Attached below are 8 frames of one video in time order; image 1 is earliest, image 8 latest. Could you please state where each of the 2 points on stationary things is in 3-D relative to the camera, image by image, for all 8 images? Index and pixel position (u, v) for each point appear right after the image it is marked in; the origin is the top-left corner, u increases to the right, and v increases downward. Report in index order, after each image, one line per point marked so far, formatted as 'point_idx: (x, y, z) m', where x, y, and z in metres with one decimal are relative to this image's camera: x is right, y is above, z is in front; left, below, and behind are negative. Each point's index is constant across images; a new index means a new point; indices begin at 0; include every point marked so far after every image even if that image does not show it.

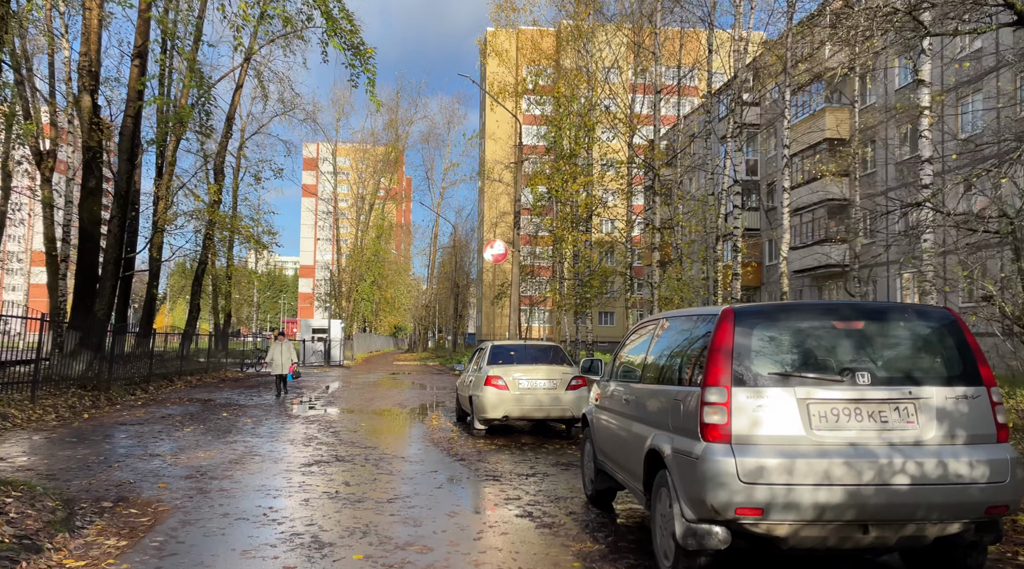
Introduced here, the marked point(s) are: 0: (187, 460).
0: (-3.1, -1.7, +7.4) m
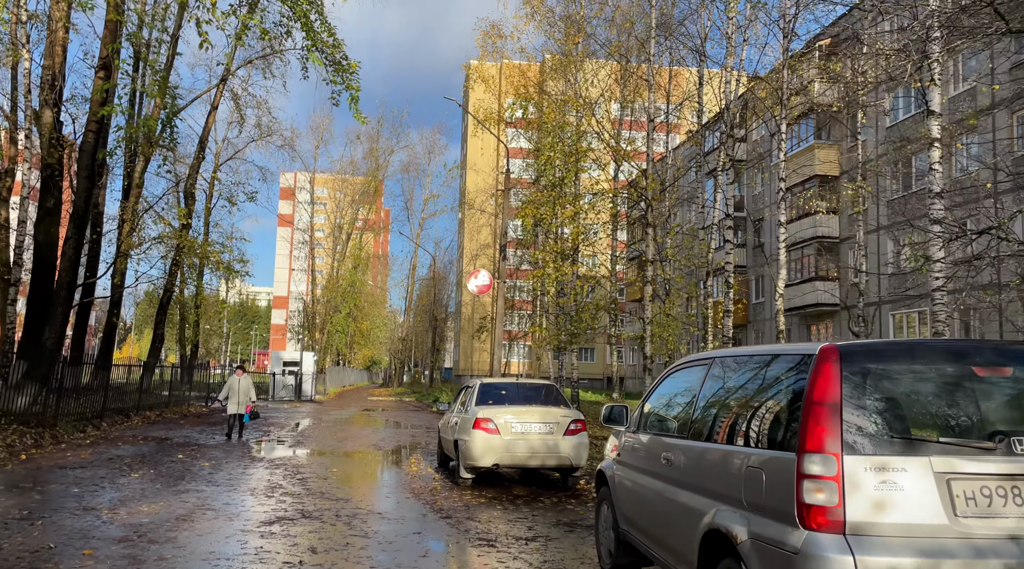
0: (-3.2, -1.9, +6.3) m
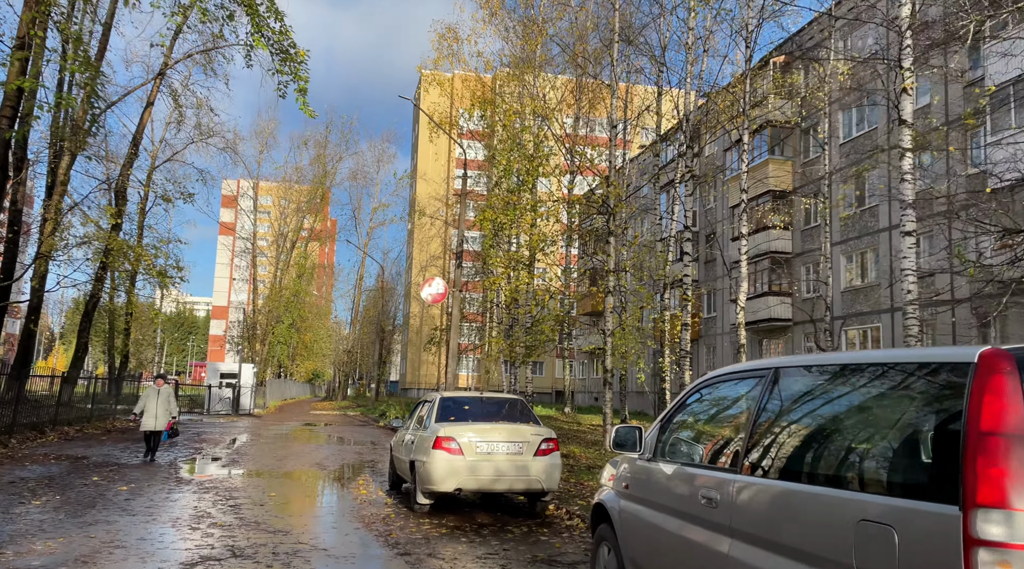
0: (-3.4, -1.9, +5.2) m
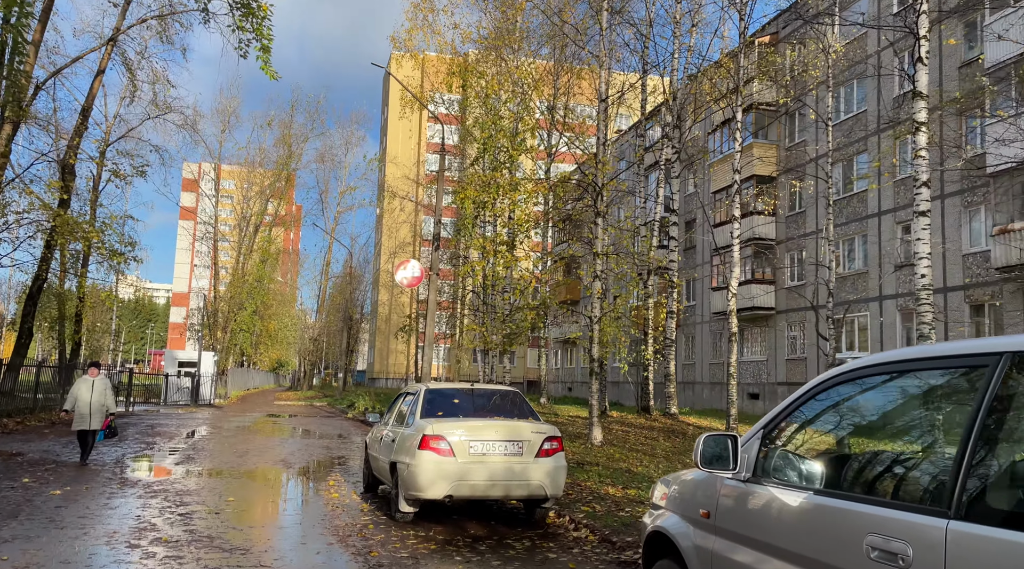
0: (-3.3, -1.6, +4.1) m
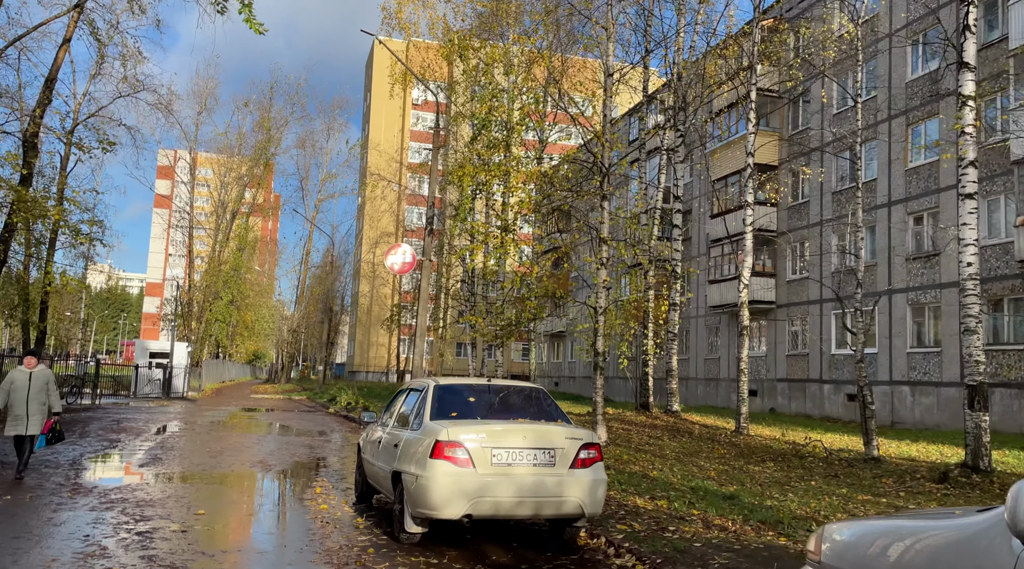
0: (-3.1, -1.5, +3.0) m
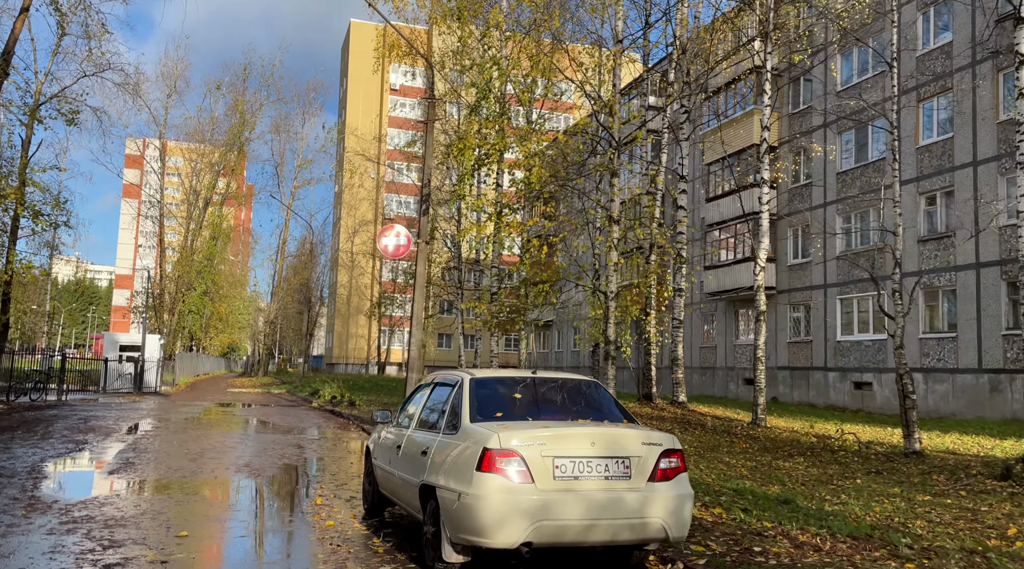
0: (-2.6, -1.3, +1.9) m
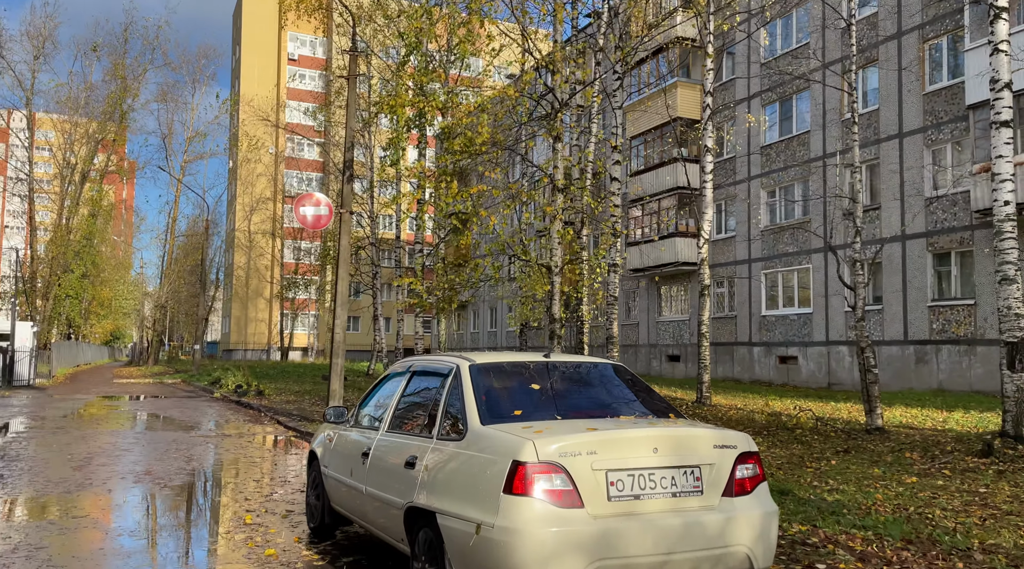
0: (-2.2, -1.2, +0.5) m
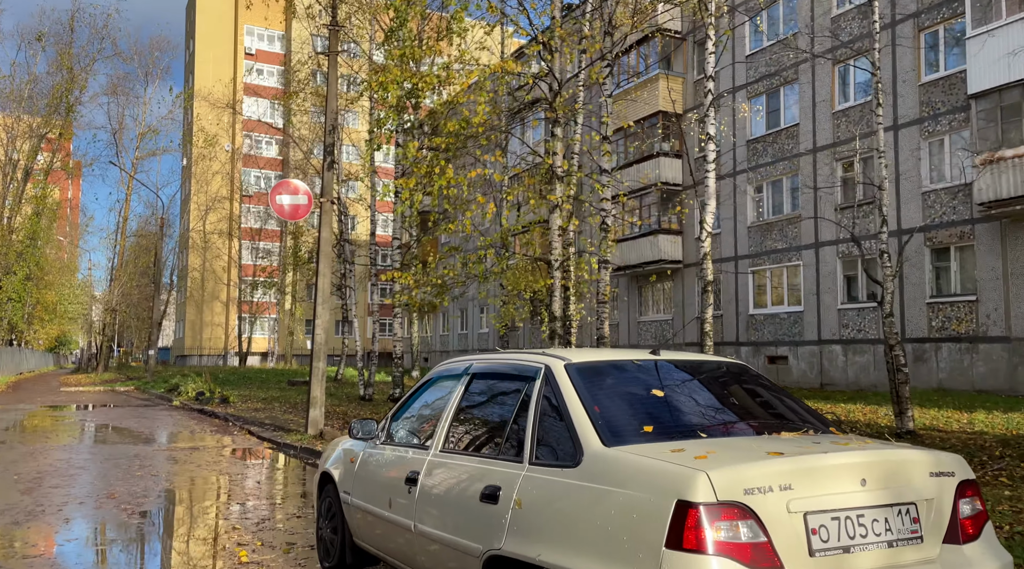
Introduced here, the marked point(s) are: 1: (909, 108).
0: (-1.6, -1.1, -0.6) m
1: (+8.3, +3.7, +16.0) m
